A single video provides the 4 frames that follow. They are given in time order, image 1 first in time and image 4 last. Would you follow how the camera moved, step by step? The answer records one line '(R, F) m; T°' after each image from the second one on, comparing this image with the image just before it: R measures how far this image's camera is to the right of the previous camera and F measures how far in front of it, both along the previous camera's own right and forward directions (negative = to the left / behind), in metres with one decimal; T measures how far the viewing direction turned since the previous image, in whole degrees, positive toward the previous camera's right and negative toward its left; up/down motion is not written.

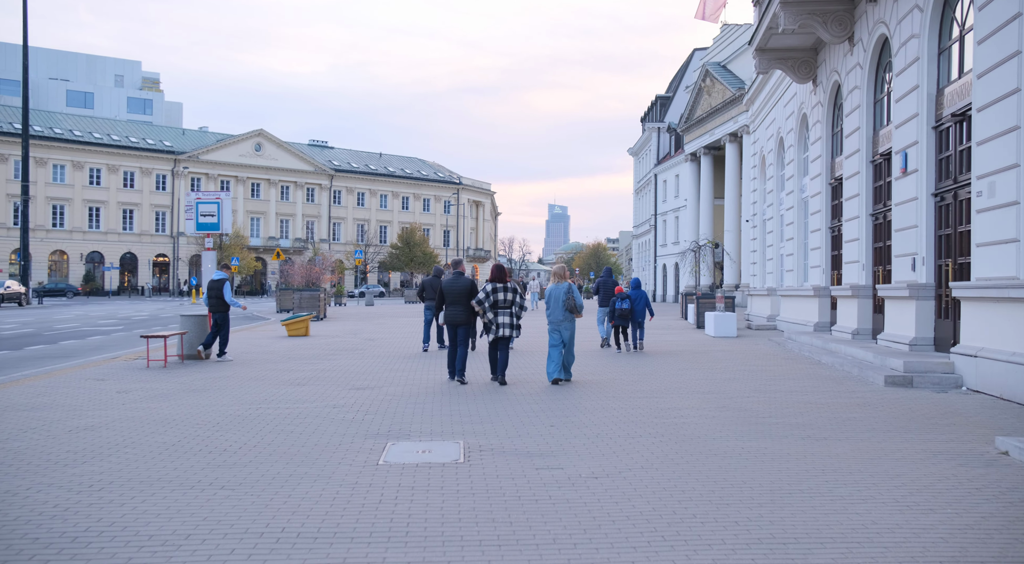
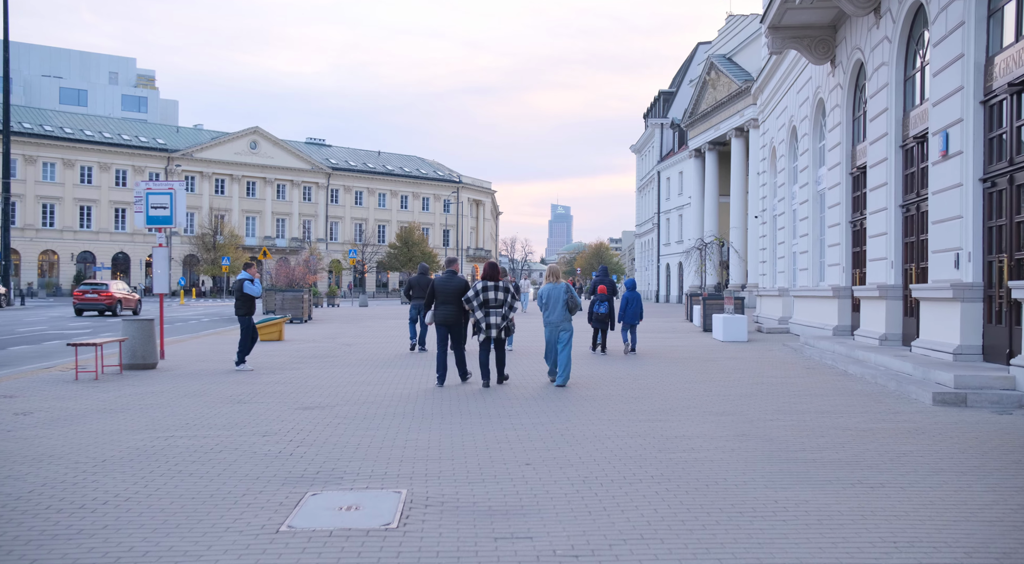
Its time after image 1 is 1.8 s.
(+0.3, +1.7) m; 0°
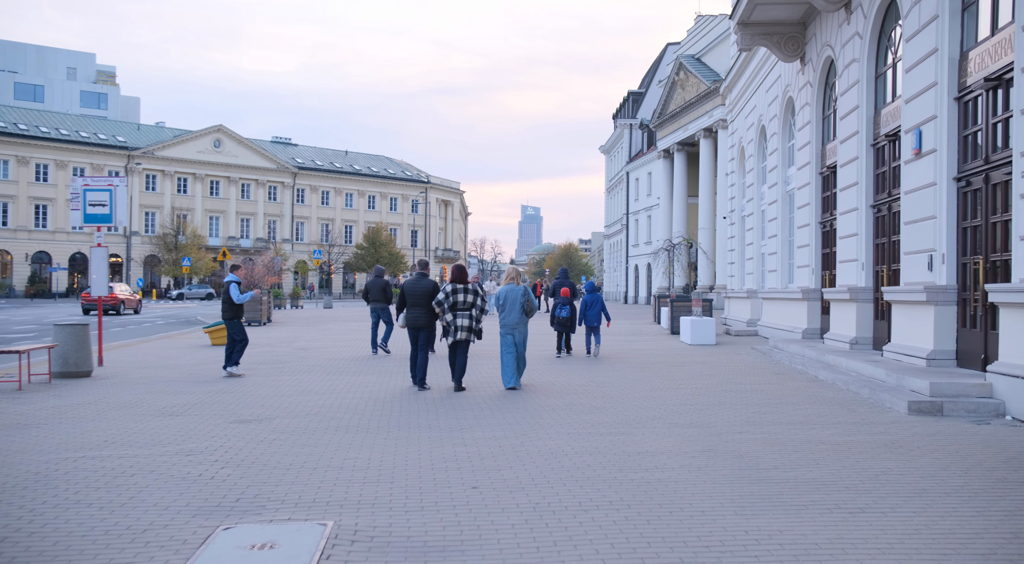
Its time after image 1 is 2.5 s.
(+0.2, +0.6) m; +2°
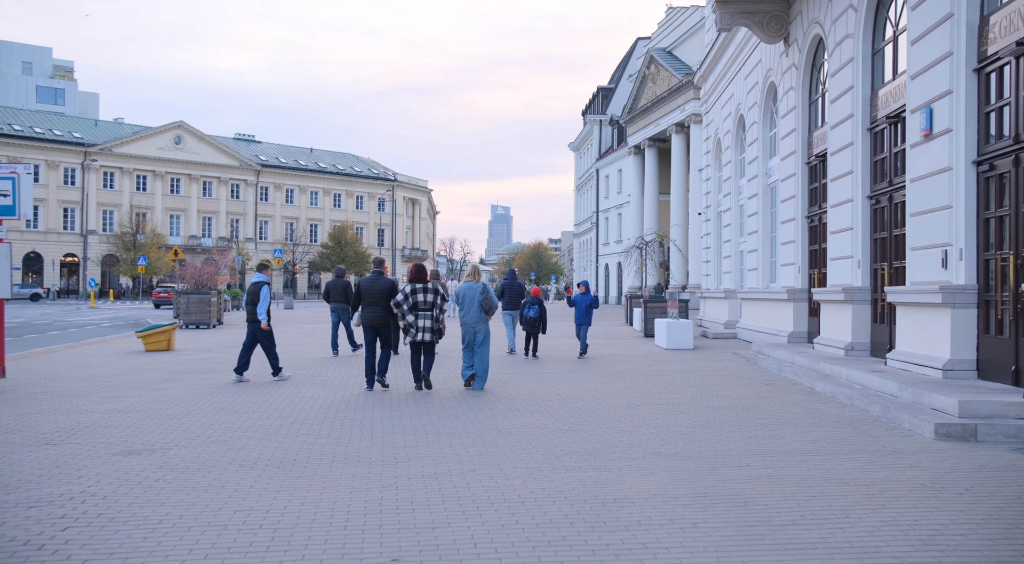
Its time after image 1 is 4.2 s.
(+0.2, +1.5) m; +2°
